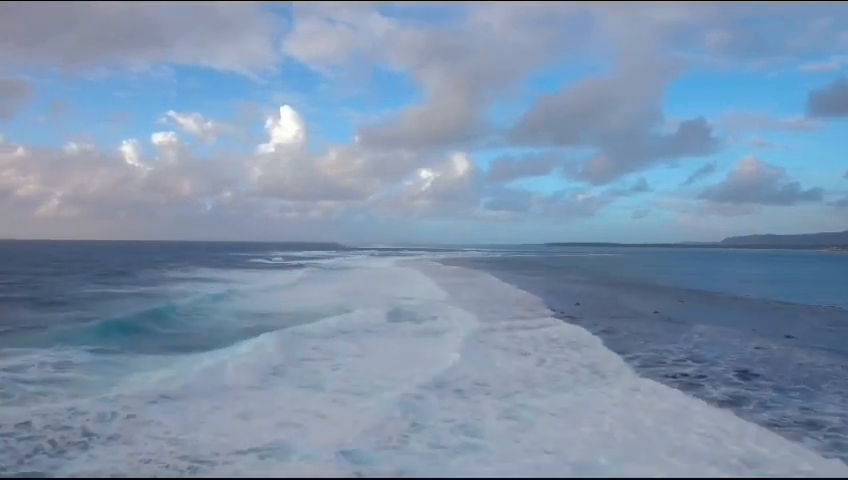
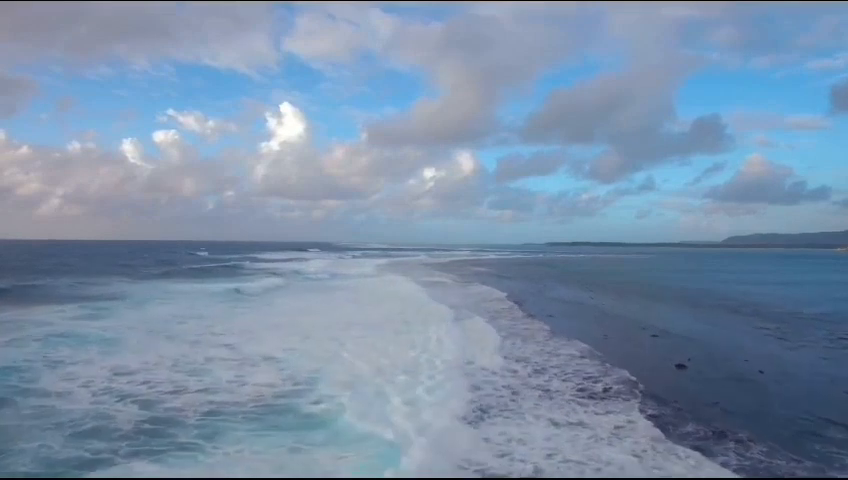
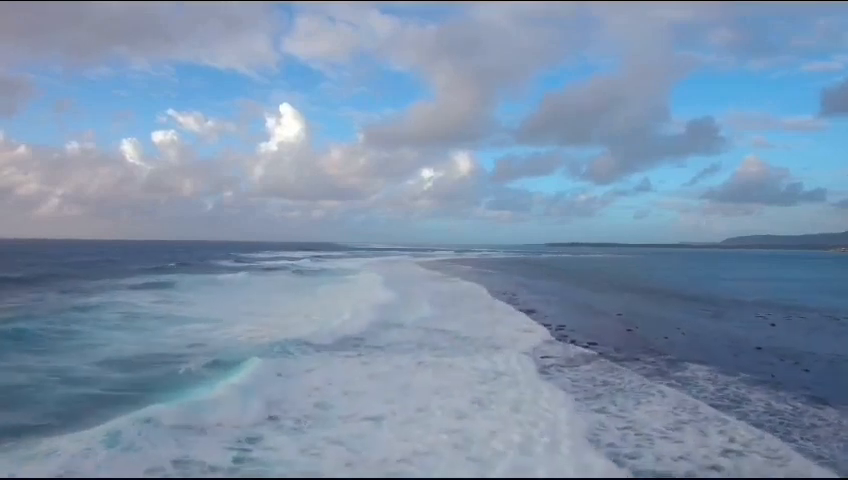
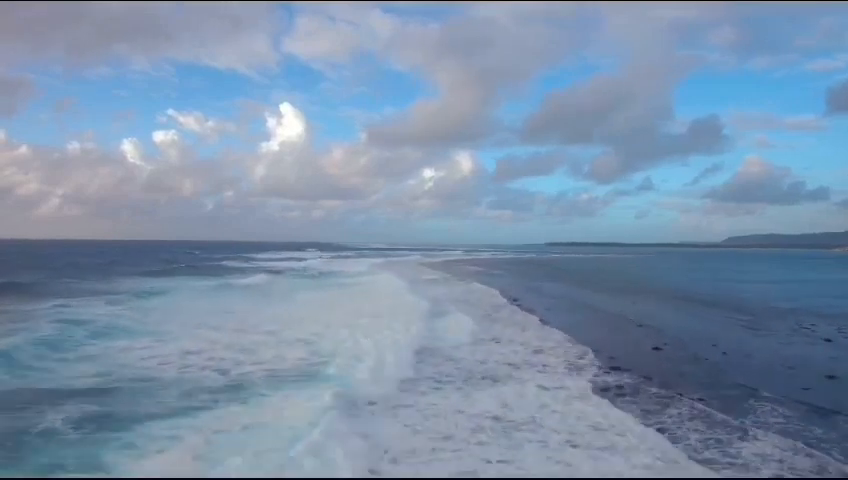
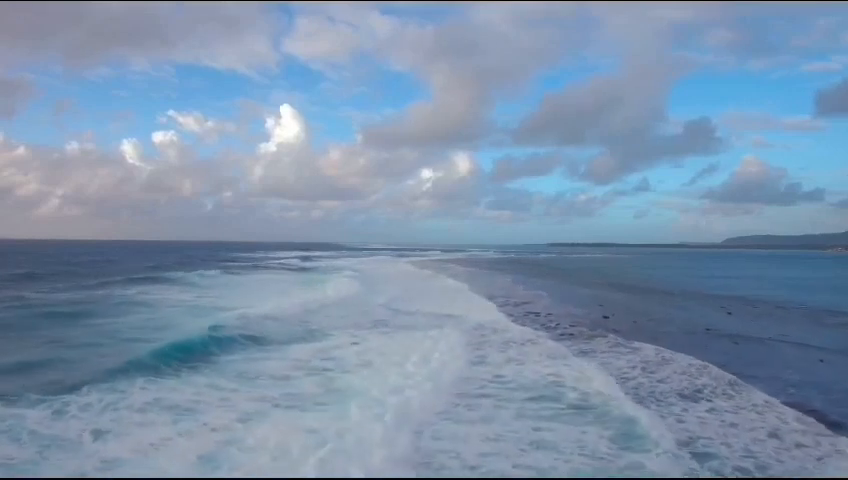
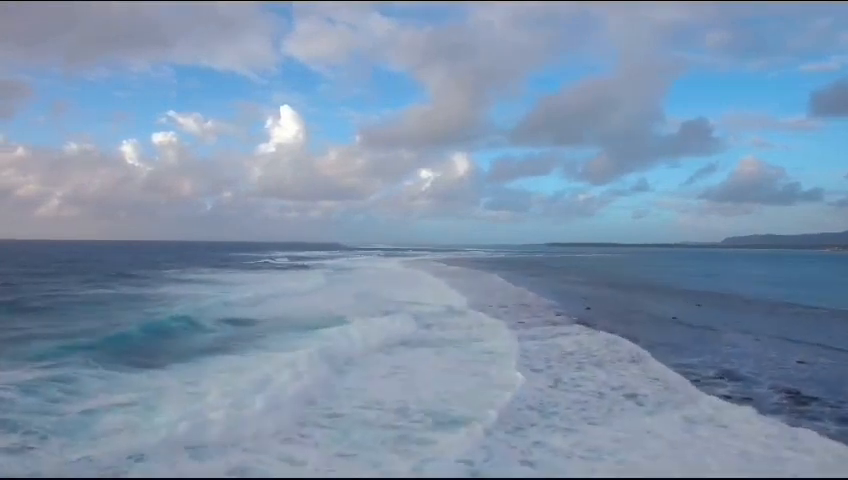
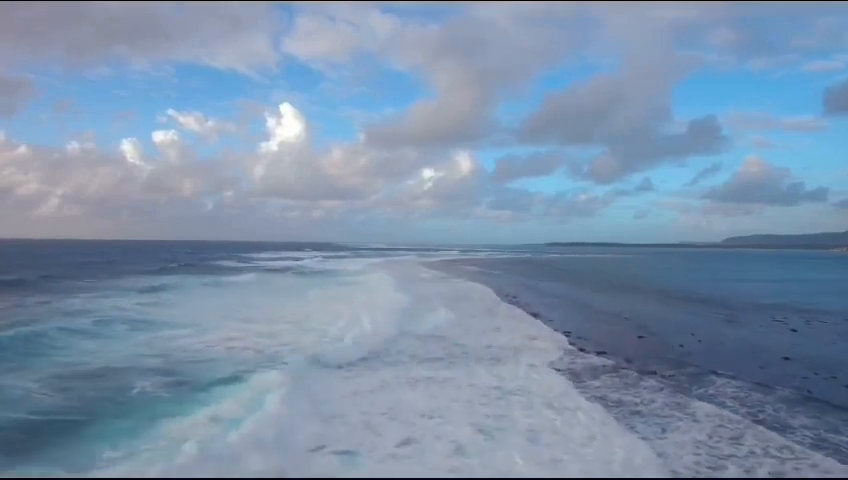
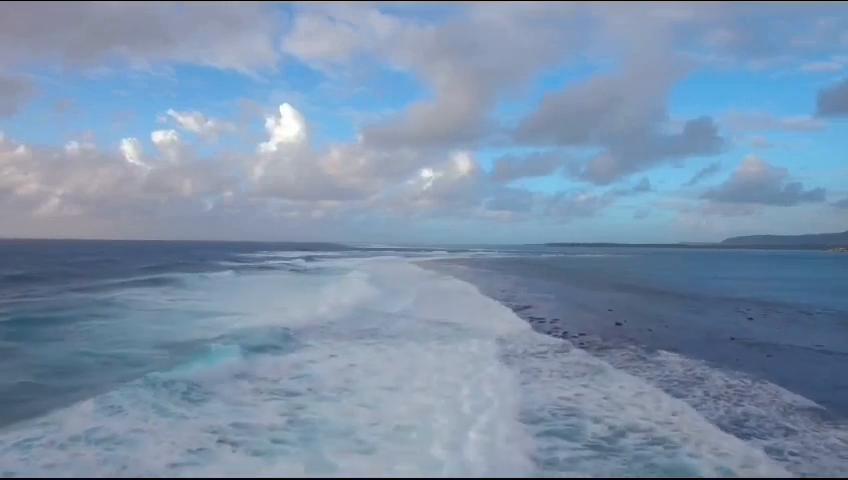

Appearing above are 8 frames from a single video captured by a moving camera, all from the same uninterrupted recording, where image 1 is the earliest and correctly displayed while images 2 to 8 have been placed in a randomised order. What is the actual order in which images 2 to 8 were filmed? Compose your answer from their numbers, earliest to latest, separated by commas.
6, 5, 8, 3, 7, 4, 2
